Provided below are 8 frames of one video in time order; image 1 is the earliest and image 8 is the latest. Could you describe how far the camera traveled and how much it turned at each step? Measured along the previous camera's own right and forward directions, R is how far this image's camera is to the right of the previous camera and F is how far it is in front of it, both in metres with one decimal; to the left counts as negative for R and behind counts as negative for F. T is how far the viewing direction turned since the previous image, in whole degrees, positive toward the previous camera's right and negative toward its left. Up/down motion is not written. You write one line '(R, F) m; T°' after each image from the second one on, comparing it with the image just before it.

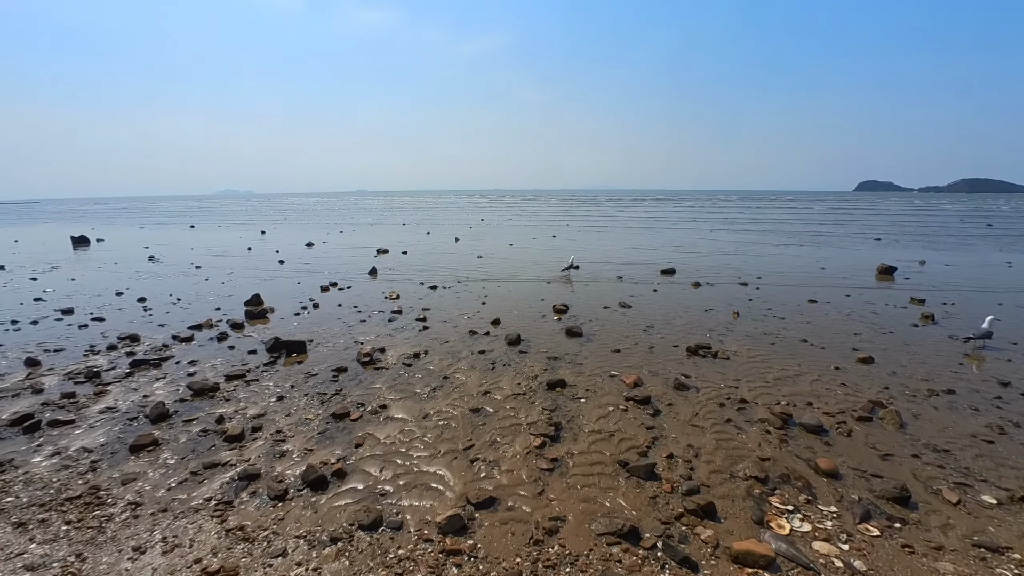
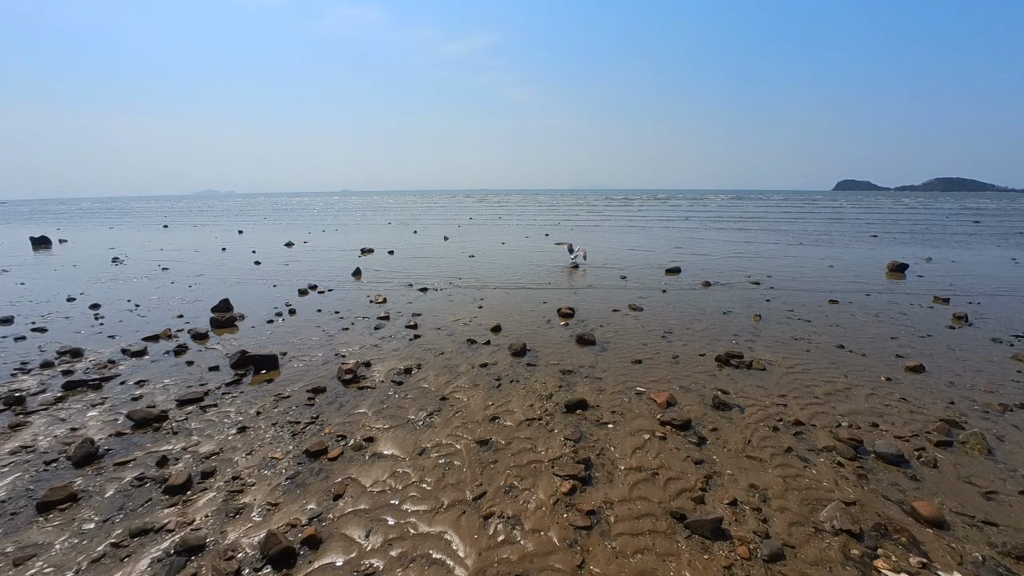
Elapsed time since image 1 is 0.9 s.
(-0.4, +1.6) m; +2°
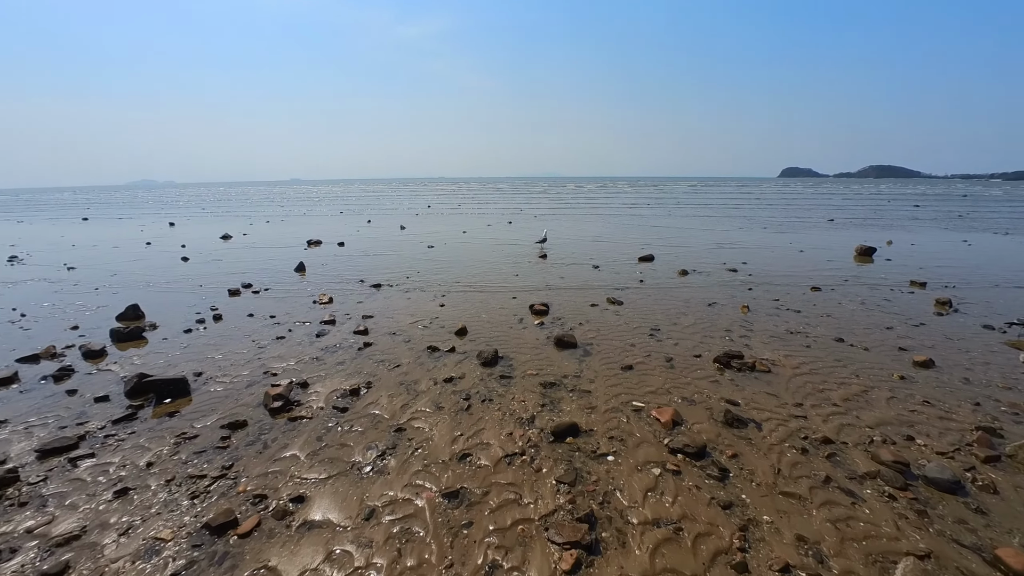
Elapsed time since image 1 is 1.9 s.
(-0.2, +1.7) m; +5°
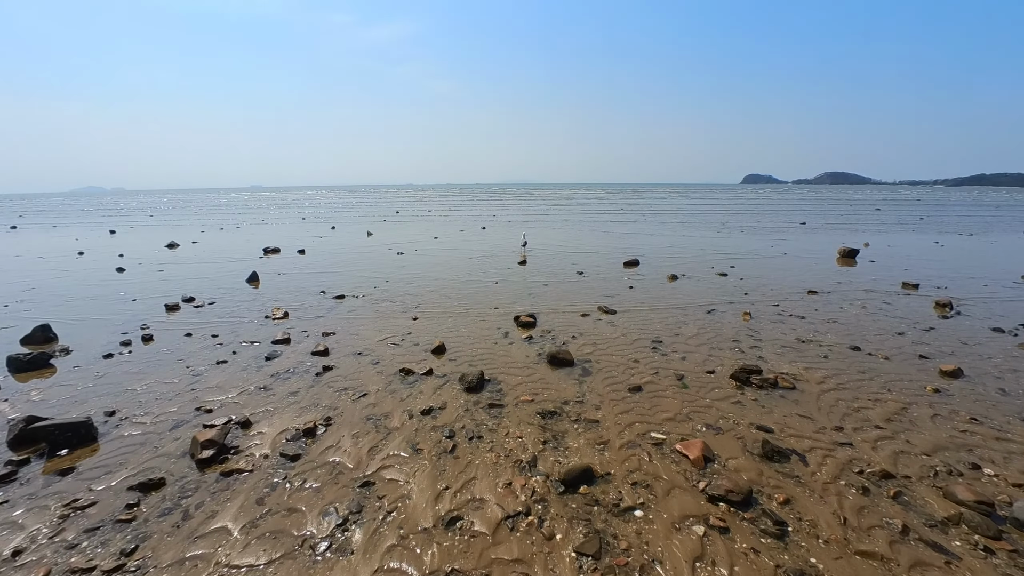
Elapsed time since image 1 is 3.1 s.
(-0.3, +1.4) m; +4°
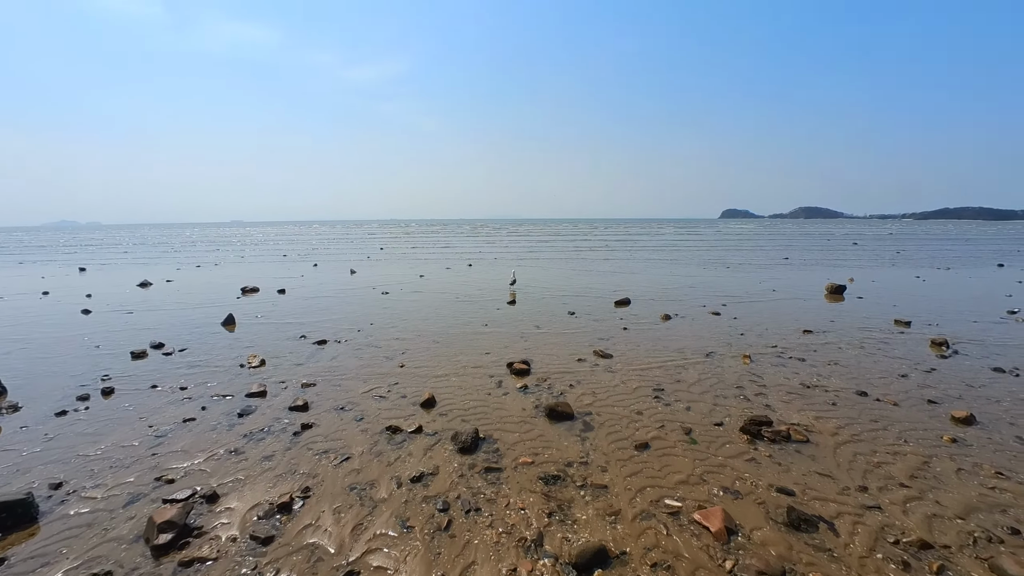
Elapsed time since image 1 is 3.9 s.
(-0.2, +0.5) m; +2°
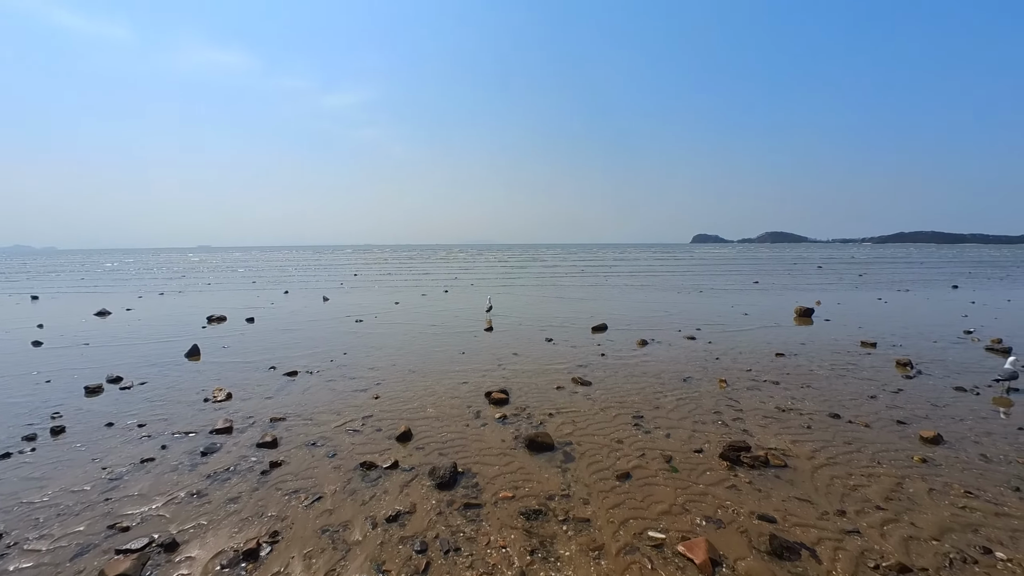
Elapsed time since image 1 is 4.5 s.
(0.0, 0.0) m; +3°
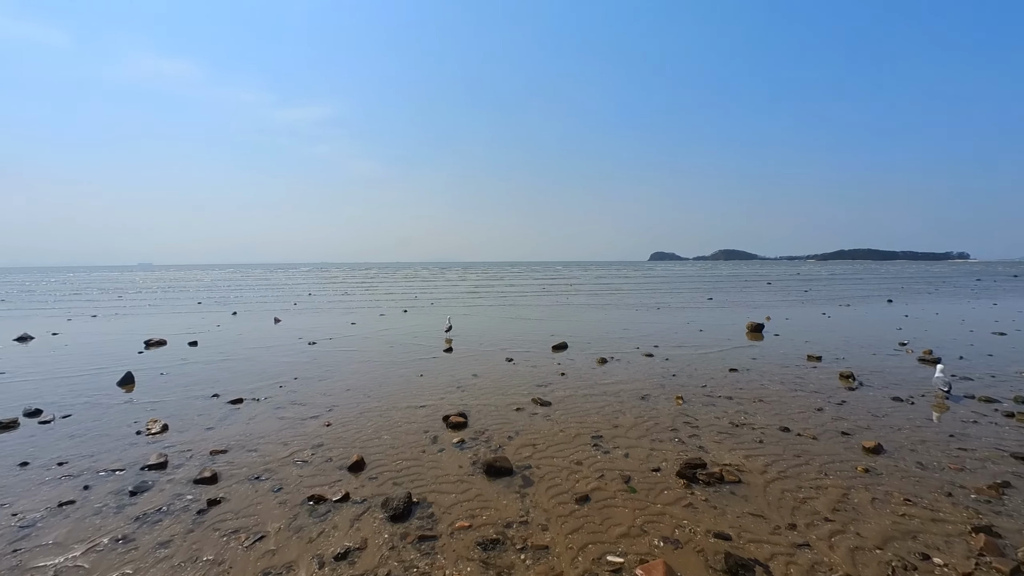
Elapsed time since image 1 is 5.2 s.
(+0.1, +0.1) m; +5°
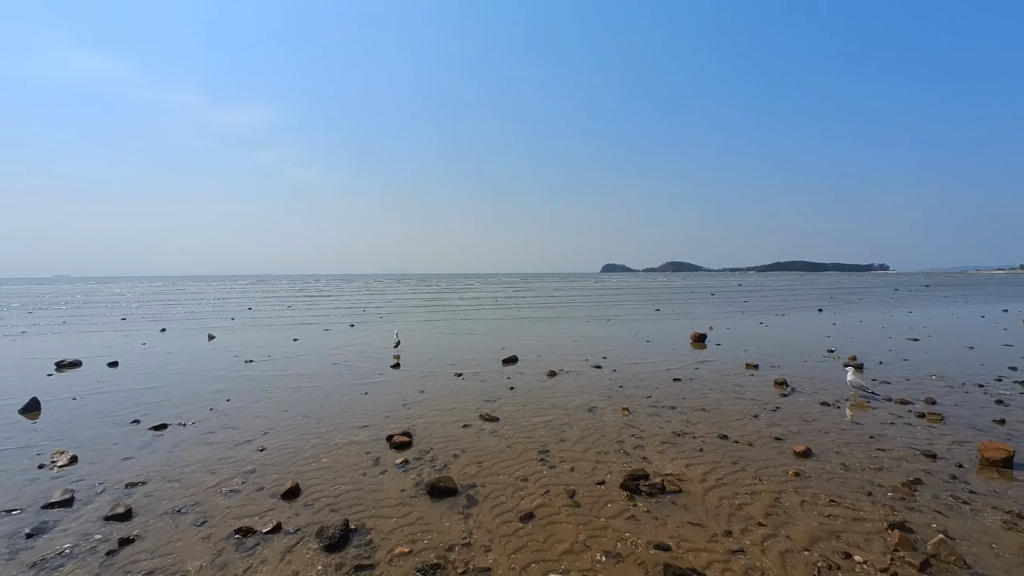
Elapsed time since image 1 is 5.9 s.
(+0.2, 0.0) m; +5°
